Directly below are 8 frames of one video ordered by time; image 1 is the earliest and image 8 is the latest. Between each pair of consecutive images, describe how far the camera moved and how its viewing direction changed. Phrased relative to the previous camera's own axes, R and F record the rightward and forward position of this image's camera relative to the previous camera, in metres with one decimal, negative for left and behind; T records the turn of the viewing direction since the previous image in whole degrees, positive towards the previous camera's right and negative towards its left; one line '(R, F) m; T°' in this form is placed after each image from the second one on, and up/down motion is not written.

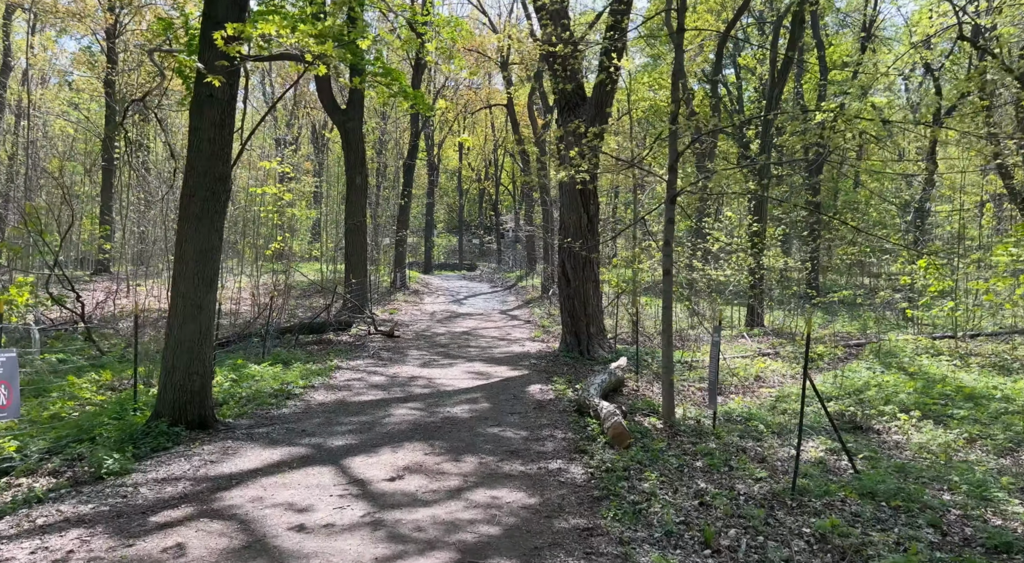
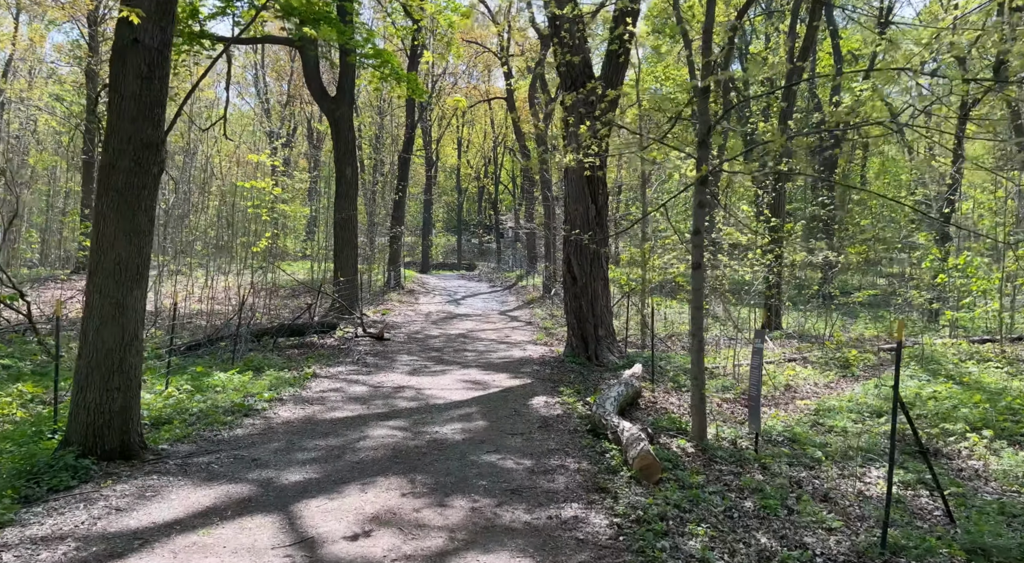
(0.0, +1.1) m; 0°
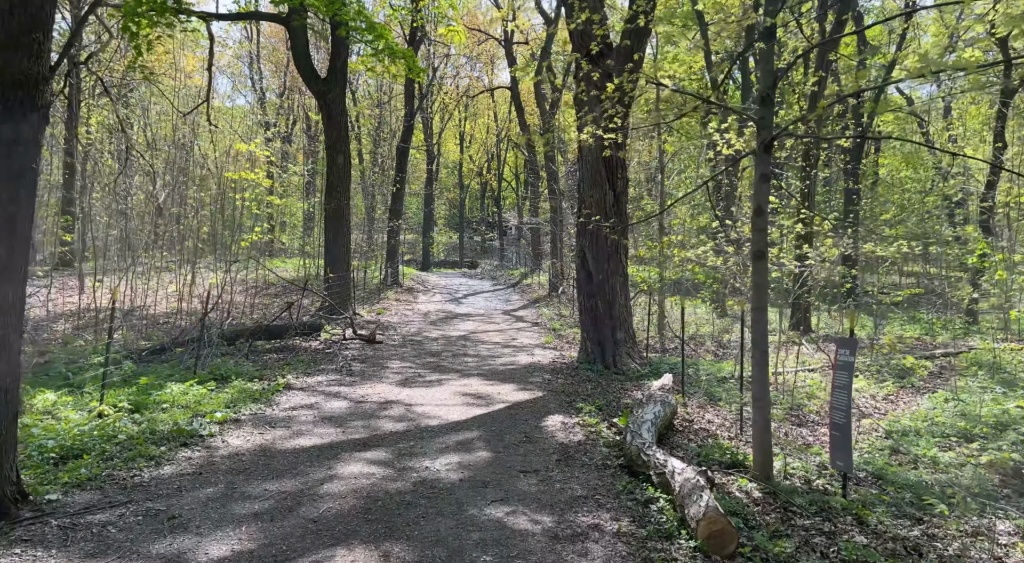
(-0.1, +1.3) m; 0°
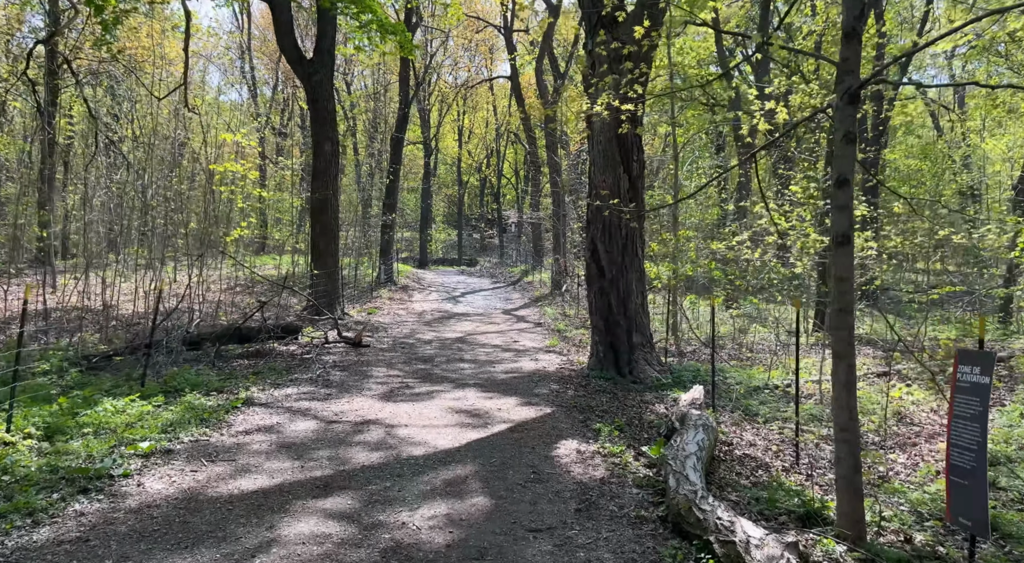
(0.0, +1.1) m; 0°
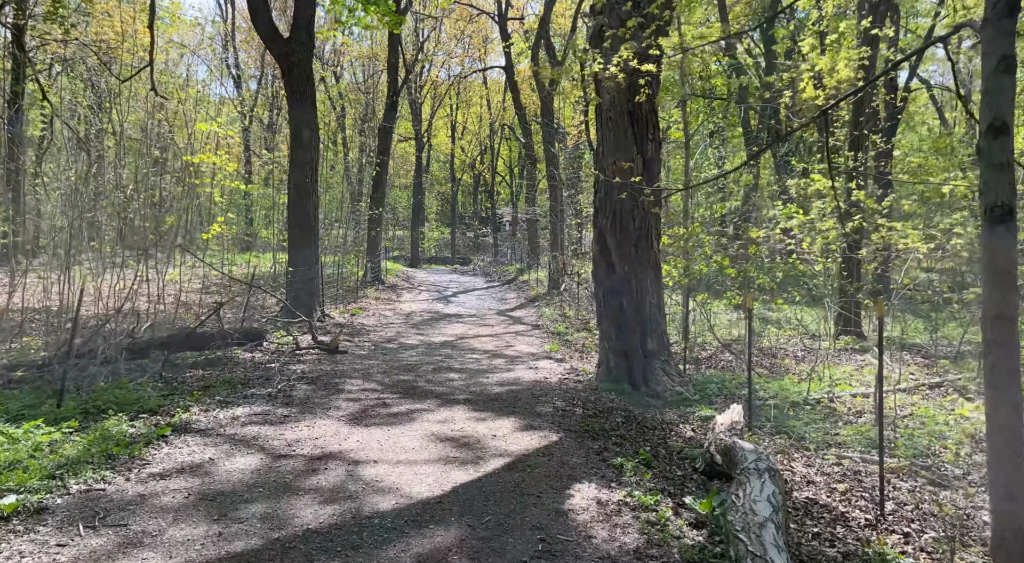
(0.0, +1.2) m; 0°
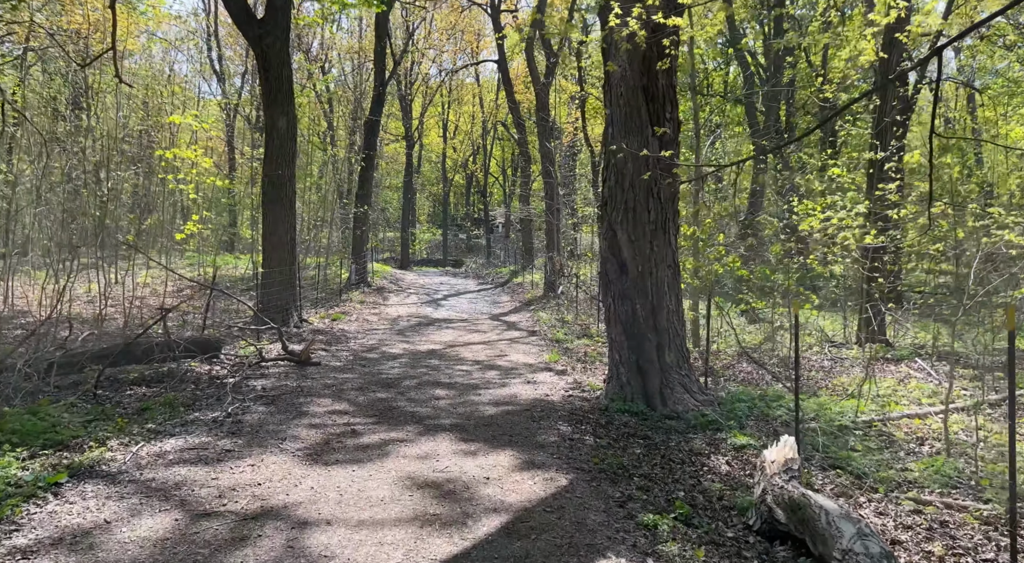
(0.0, +1.0) m; +1°
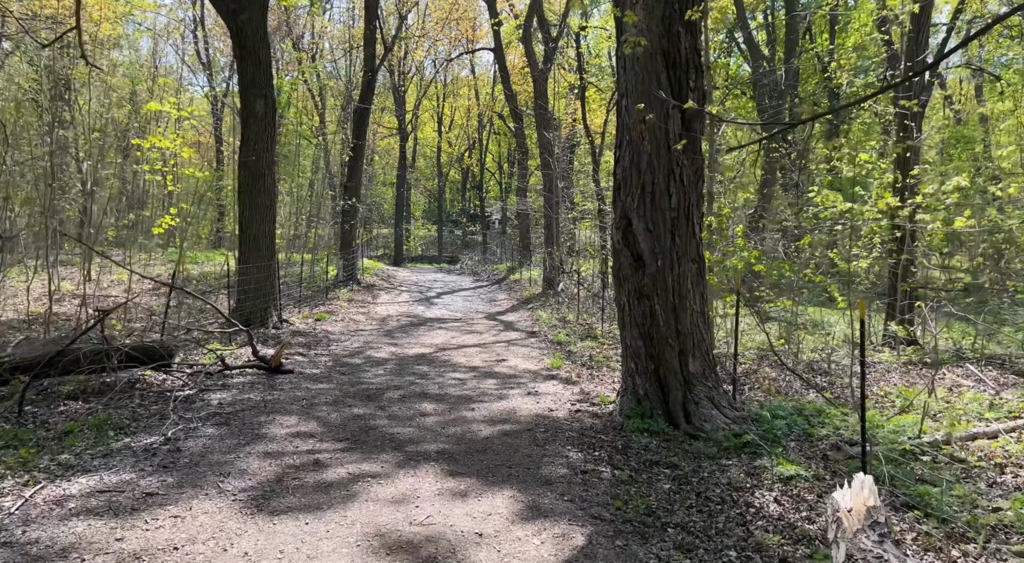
(0.0, +0.9) m; 0°
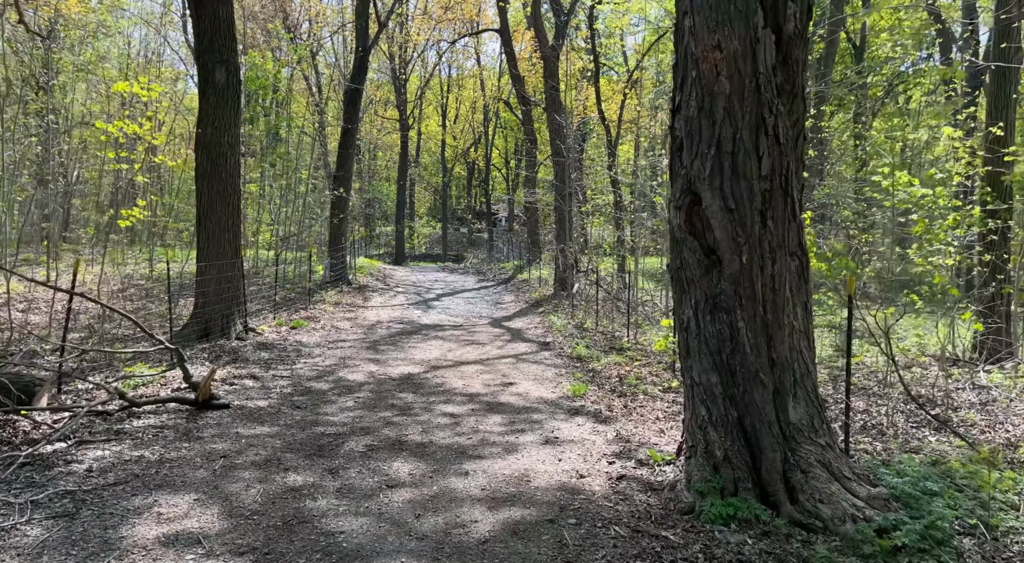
(0.0, +1.8) m; -1°
